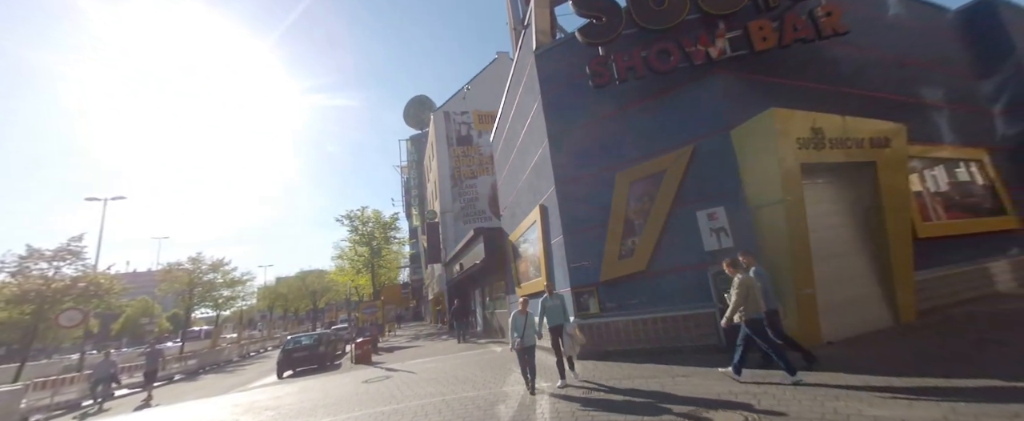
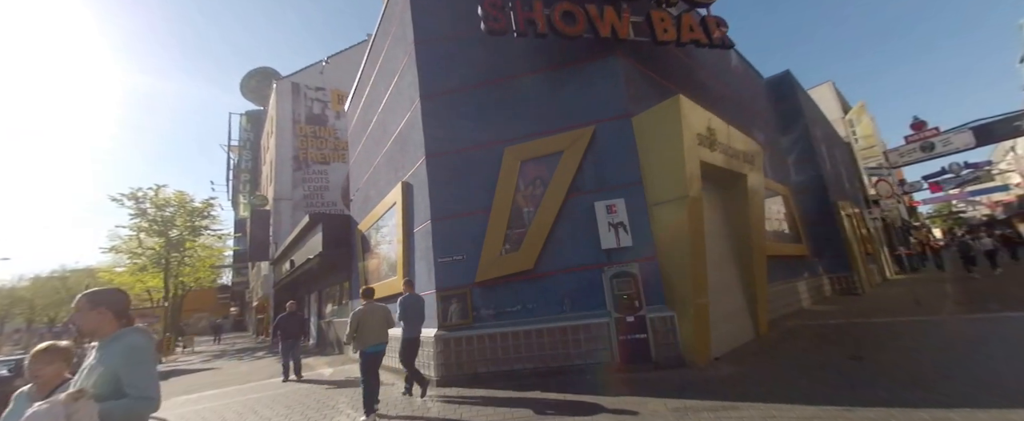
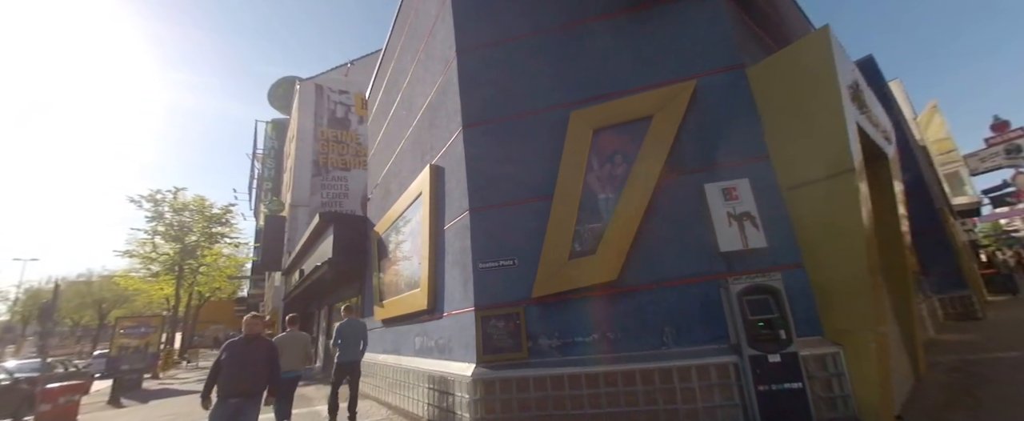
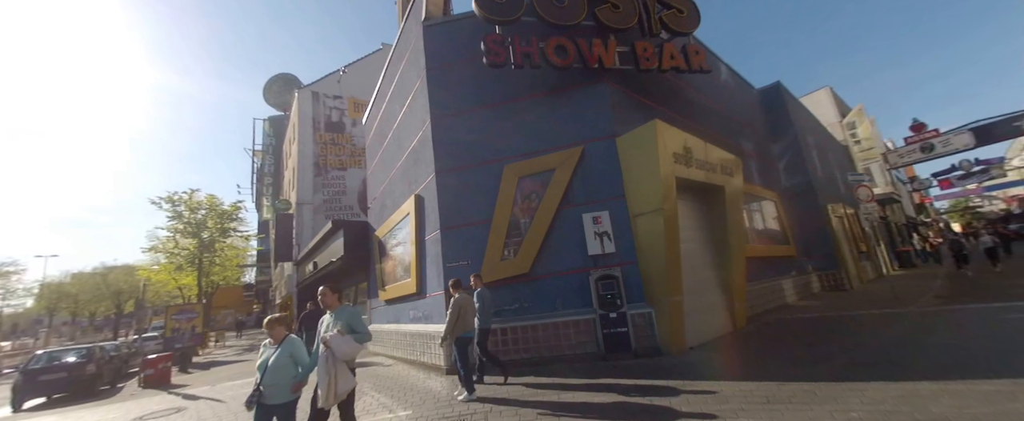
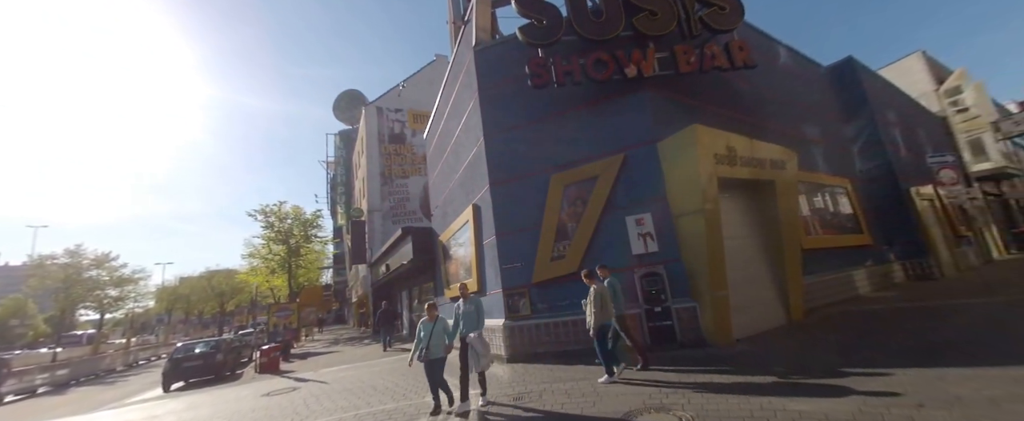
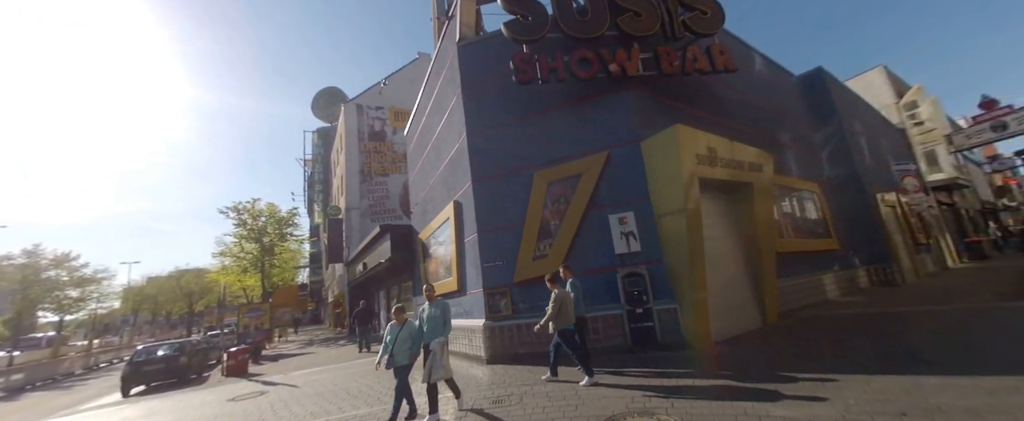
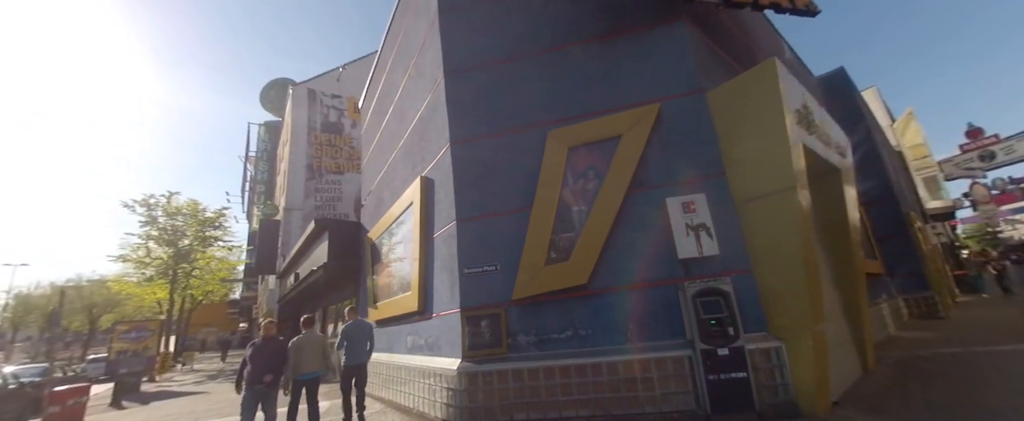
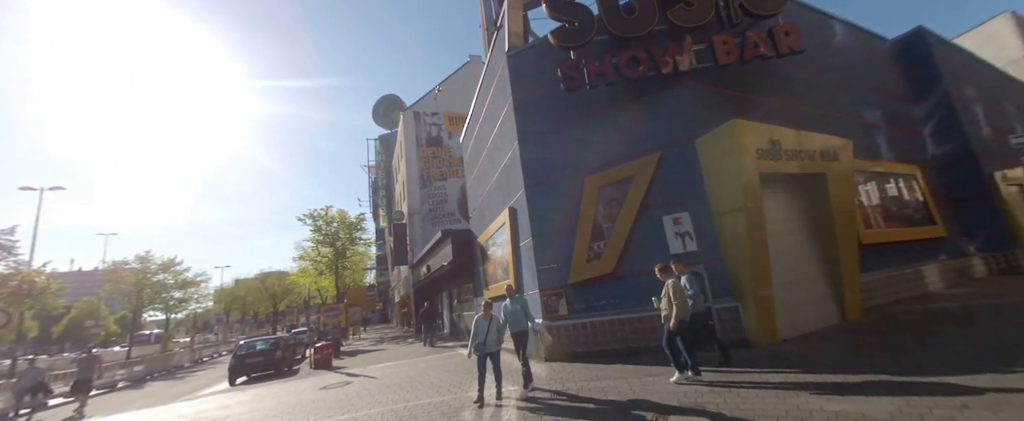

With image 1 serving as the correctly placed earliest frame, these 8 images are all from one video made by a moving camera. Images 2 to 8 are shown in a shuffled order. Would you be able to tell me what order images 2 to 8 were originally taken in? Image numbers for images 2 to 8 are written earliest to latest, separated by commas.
8, 5, 6, 4, 2, 7, 3
